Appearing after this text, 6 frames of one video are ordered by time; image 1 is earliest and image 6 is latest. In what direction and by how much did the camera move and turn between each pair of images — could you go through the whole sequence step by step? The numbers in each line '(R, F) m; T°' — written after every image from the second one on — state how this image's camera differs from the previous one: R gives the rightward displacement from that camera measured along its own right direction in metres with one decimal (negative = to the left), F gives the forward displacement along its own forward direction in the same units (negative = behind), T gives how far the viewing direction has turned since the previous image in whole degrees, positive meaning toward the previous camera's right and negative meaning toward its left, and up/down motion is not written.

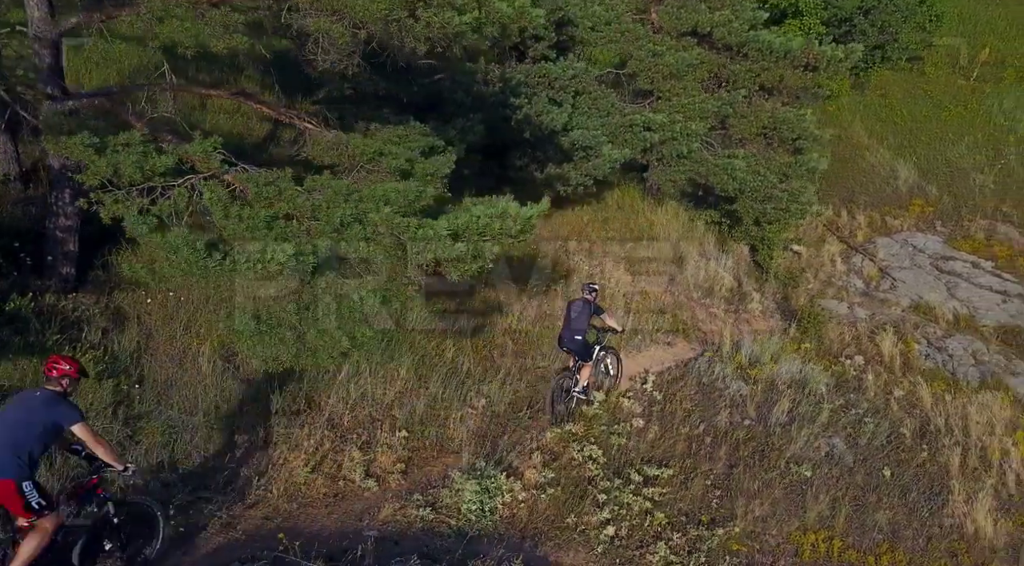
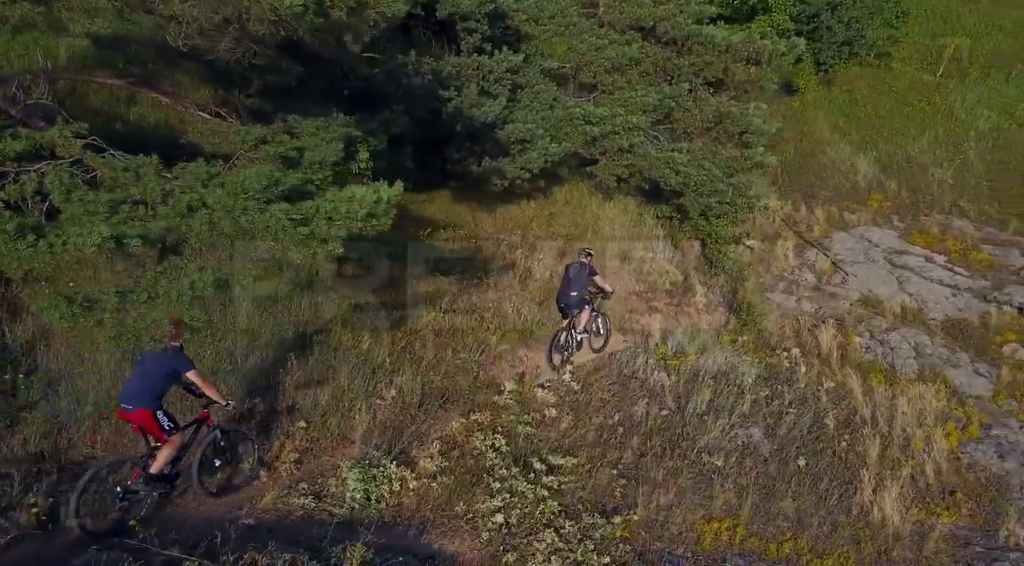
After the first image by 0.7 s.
(+0.7, 0.0) m; +1°
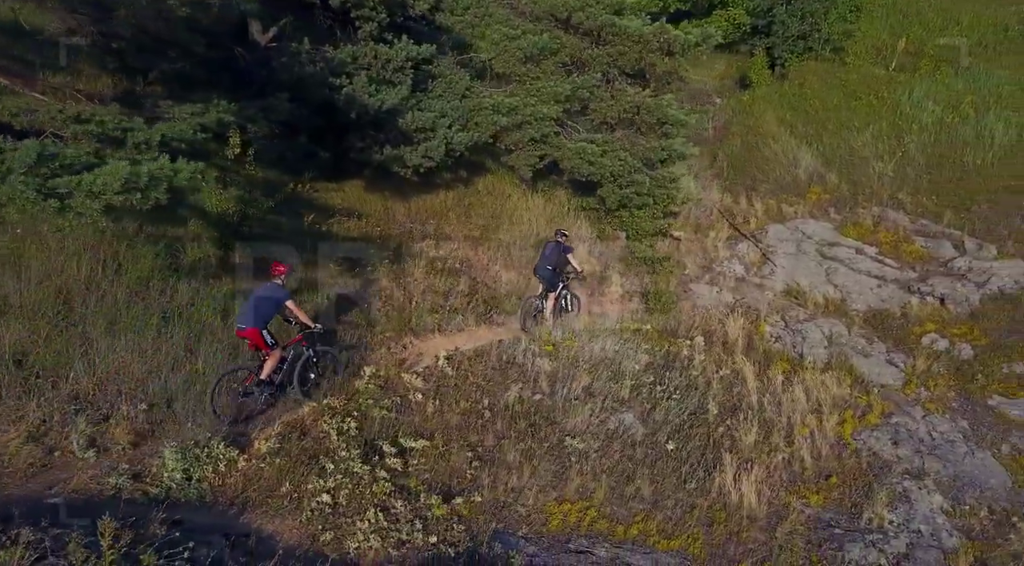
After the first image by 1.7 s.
(+1.2, 0.0) m; 0°
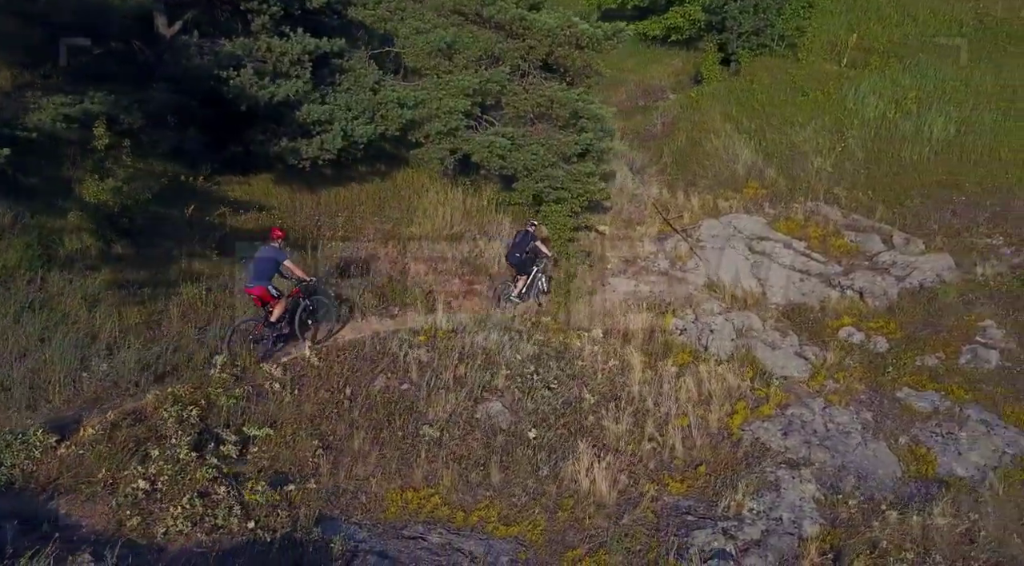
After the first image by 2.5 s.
(+1.3, -0.1) m; 0°
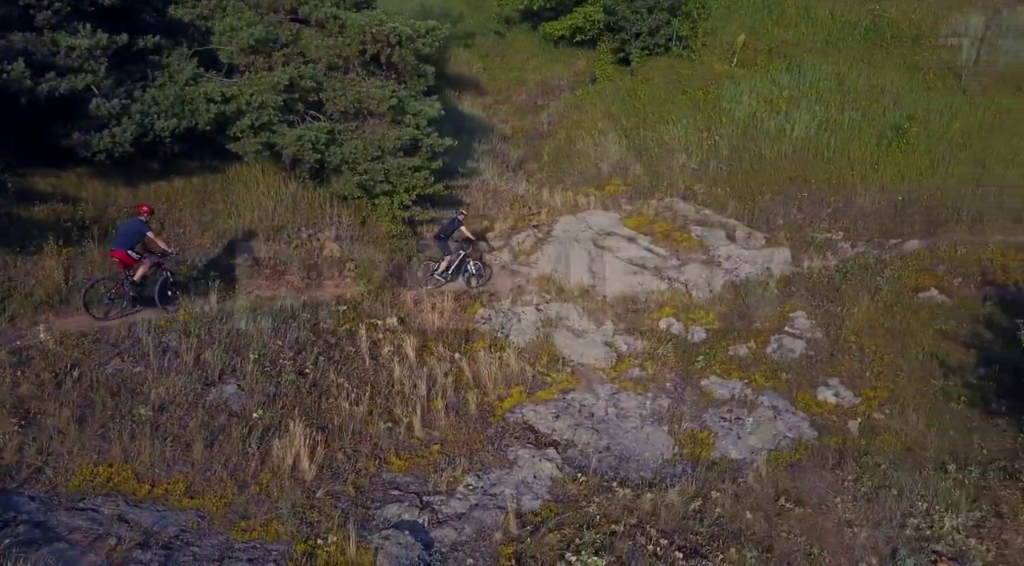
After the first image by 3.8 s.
(+2.6, -0.4) m; +1°
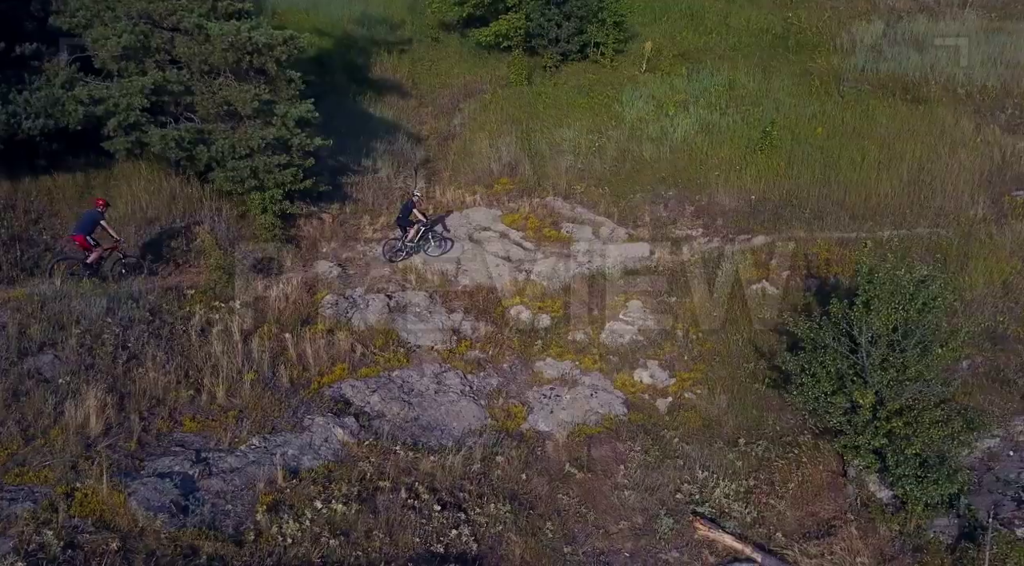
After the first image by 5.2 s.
(+2.5, -1.1) m; 0°
